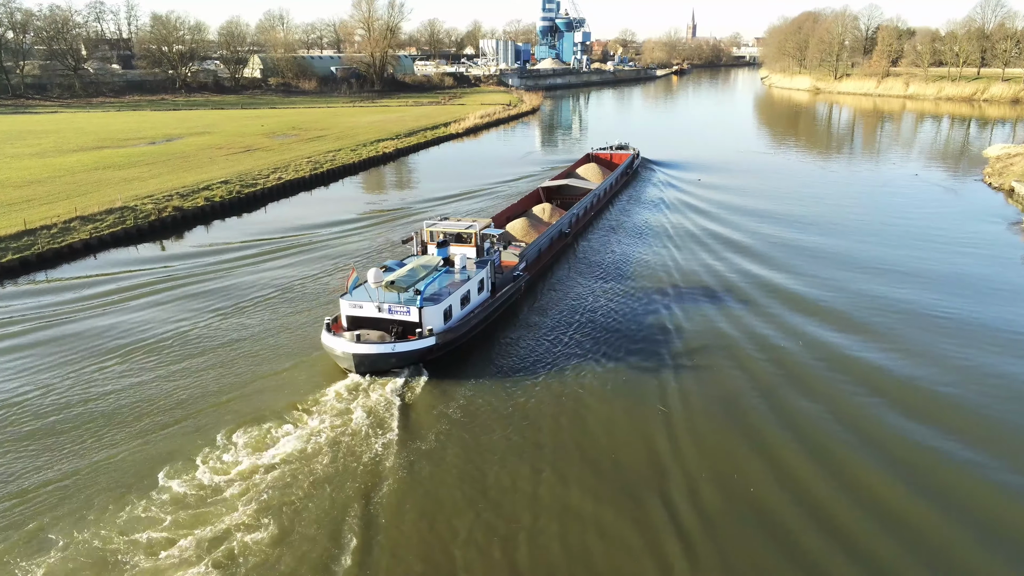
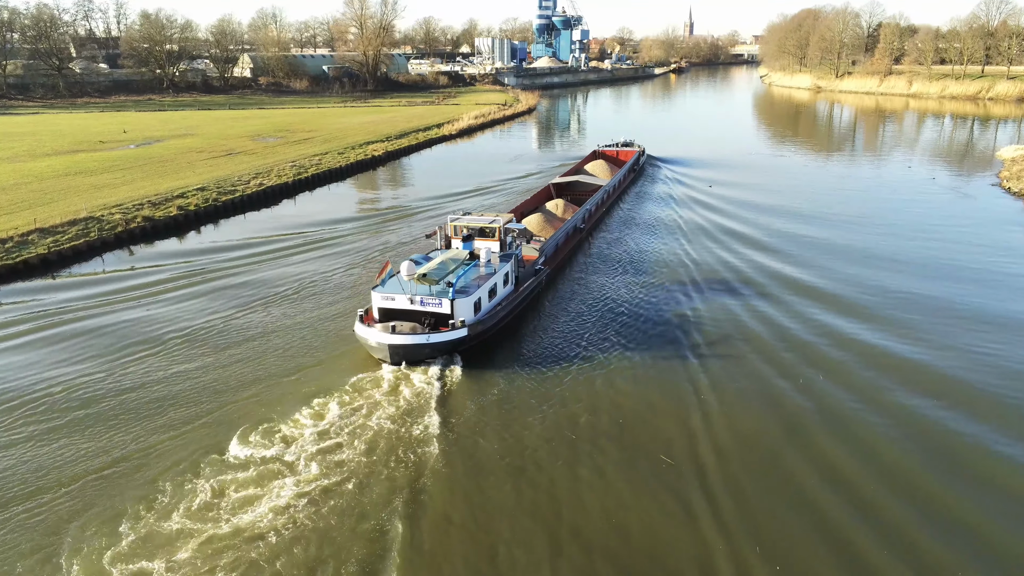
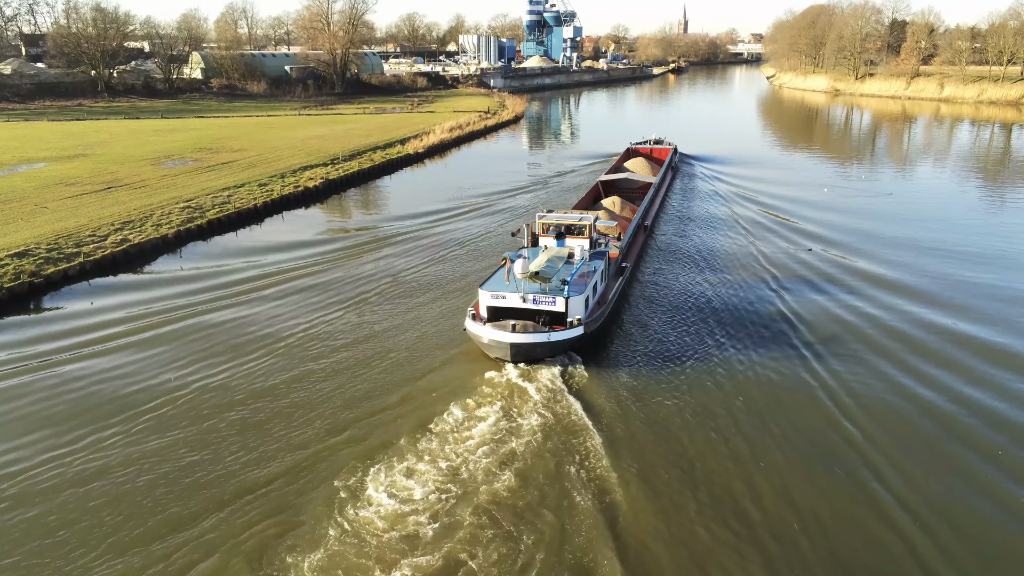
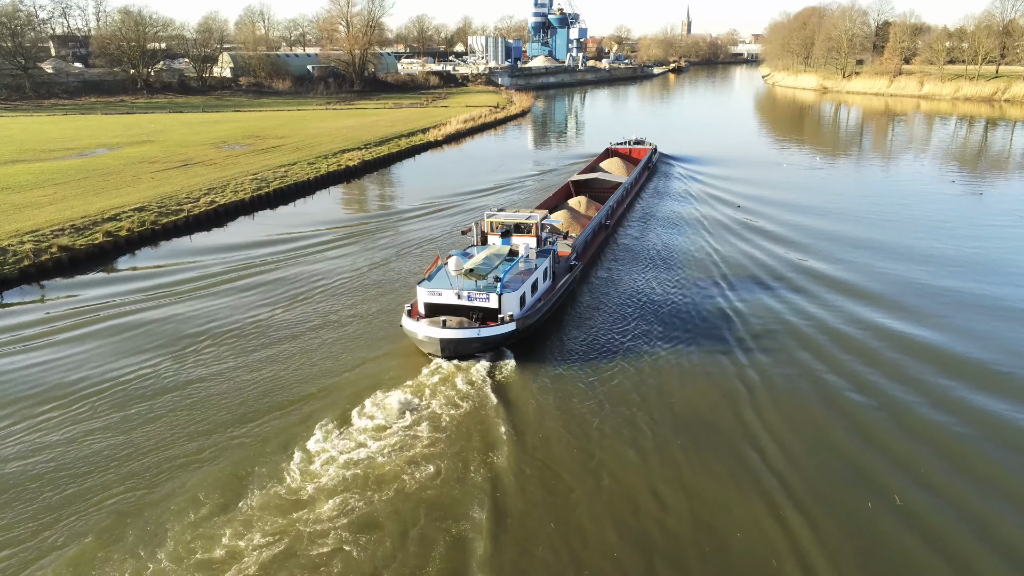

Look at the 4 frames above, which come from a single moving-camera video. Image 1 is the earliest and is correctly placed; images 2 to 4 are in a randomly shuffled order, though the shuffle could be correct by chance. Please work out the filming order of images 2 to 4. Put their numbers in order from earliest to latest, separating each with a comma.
2, 4, 3
